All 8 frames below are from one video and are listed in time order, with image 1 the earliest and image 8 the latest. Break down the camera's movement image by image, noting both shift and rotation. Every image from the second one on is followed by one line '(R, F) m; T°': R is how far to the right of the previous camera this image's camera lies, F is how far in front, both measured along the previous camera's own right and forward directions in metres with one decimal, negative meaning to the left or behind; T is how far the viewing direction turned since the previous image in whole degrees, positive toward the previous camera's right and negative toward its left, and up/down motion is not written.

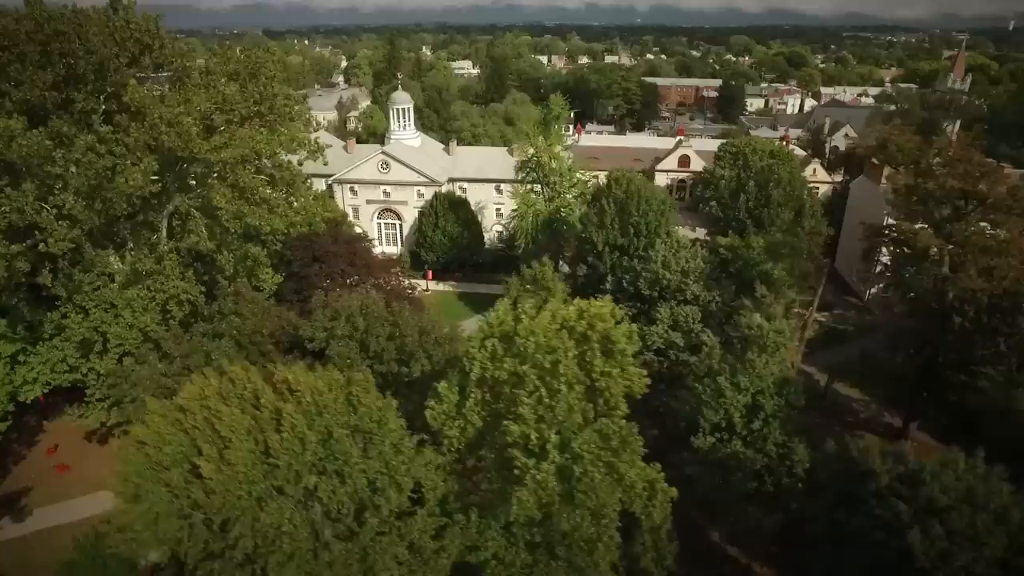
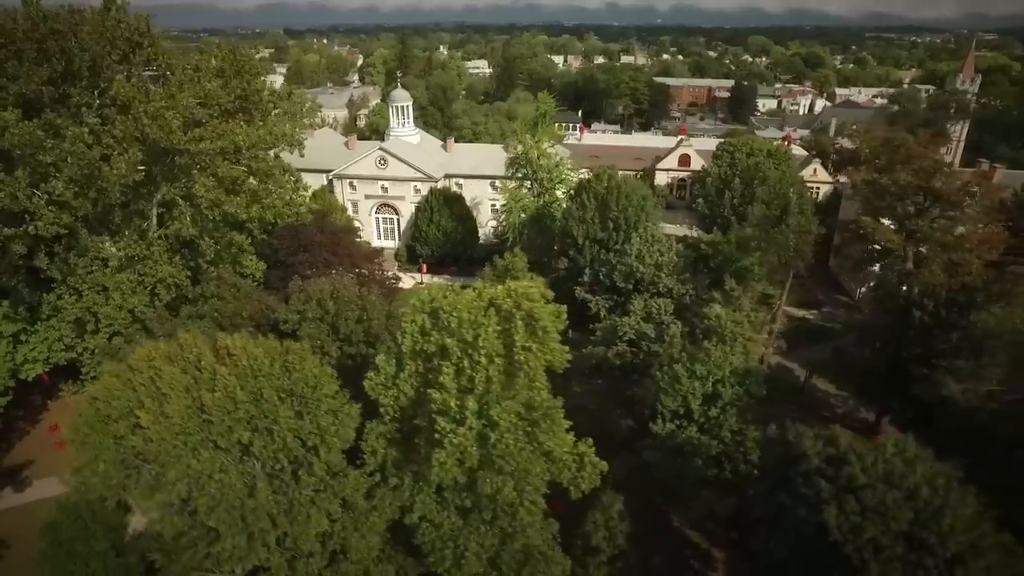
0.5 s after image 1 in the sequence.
(+1.7, -0.8) m; -2°
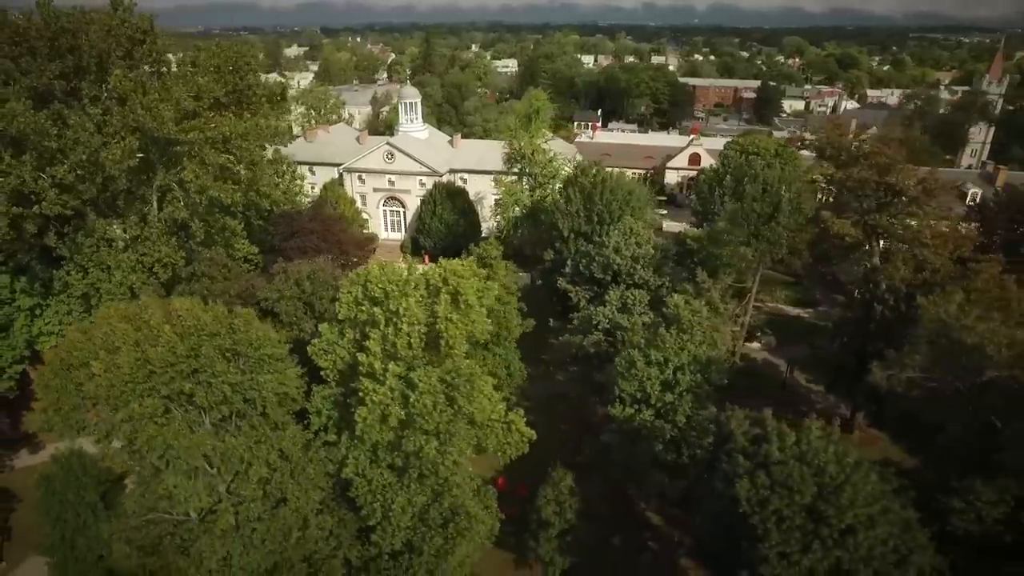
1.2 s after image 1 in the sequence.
(+2.2, -1.0) m; -3°
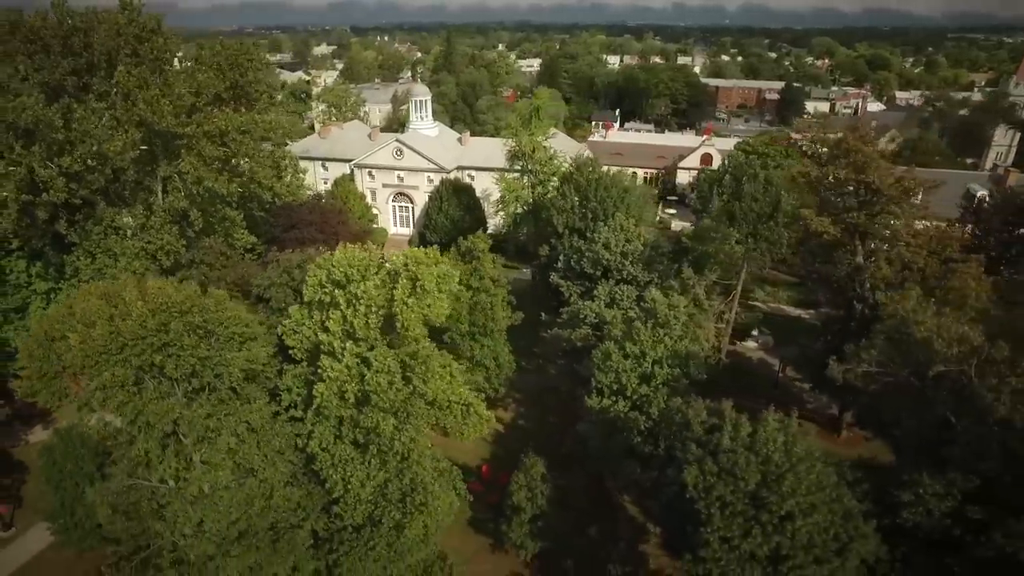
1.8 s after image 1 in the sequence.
(+1.5, -0.6) m; -2°
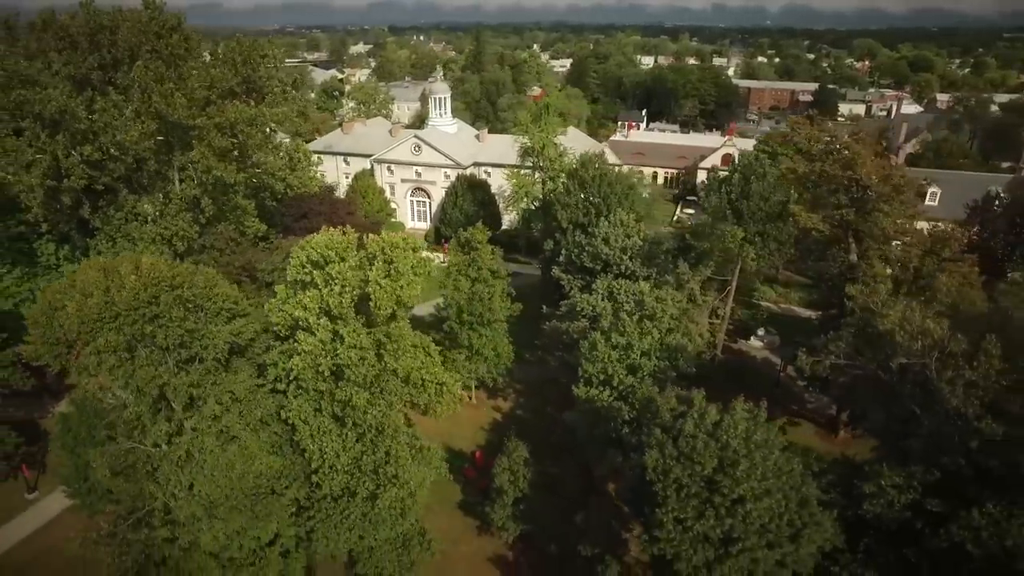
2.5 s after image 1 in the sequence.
(+1.5, -0.6) m; -3°
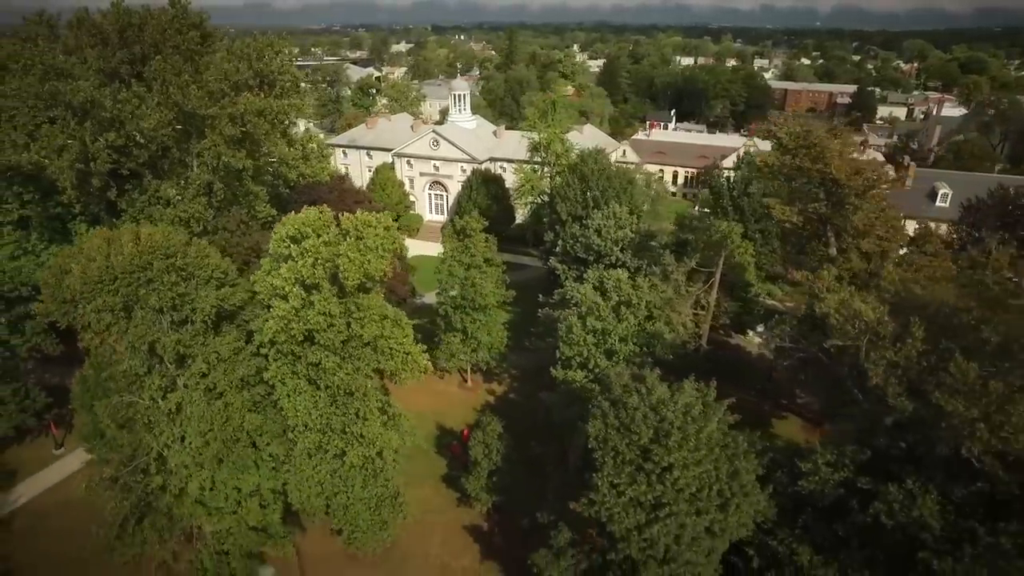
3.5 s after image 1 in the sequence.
(+2.1, -1.1) m; -4°
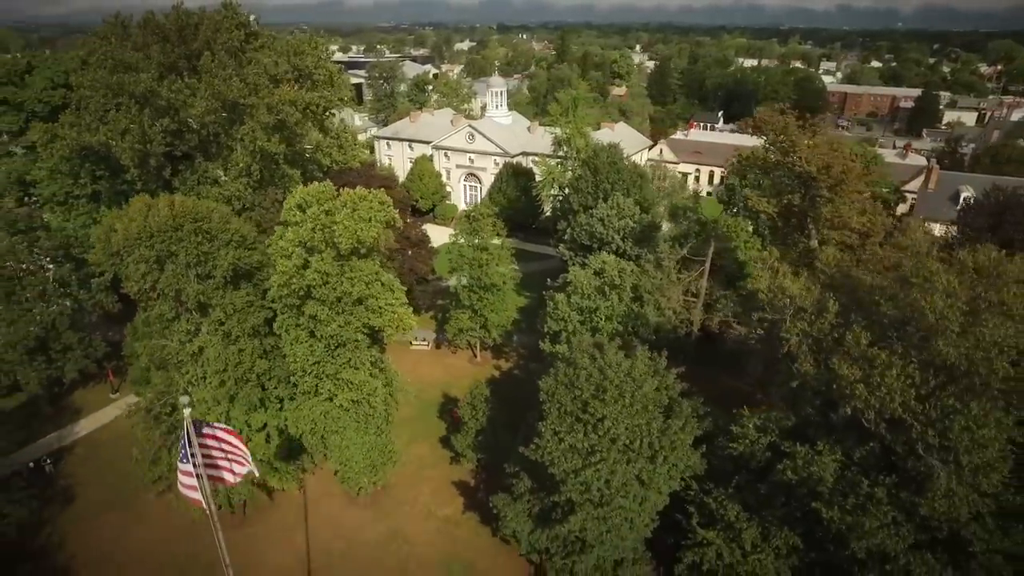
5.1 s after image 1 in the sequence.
(+2.6, -2.0) m; -5°
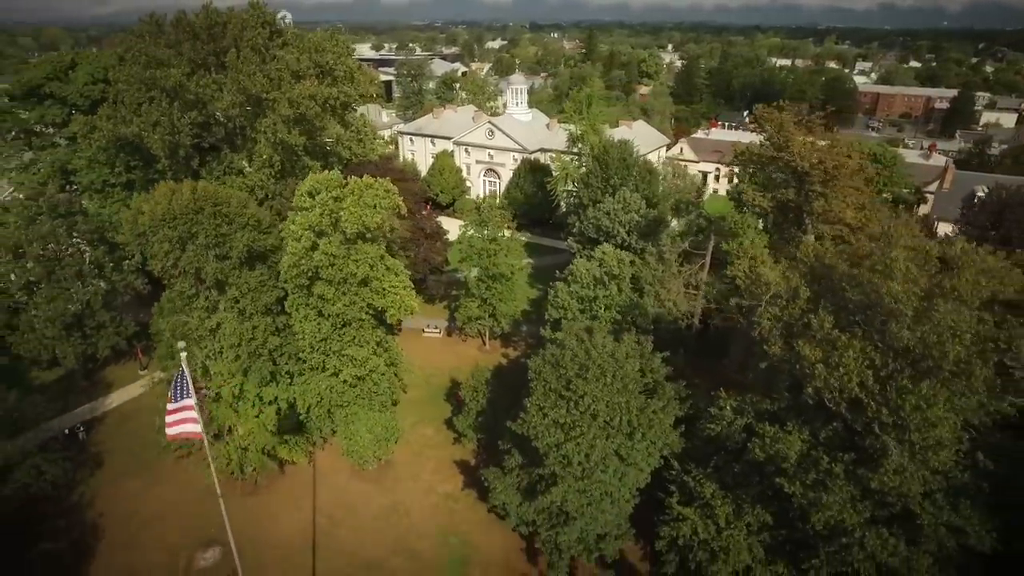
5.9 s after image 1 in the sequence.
(+1.1, -1.0) m; -3°
